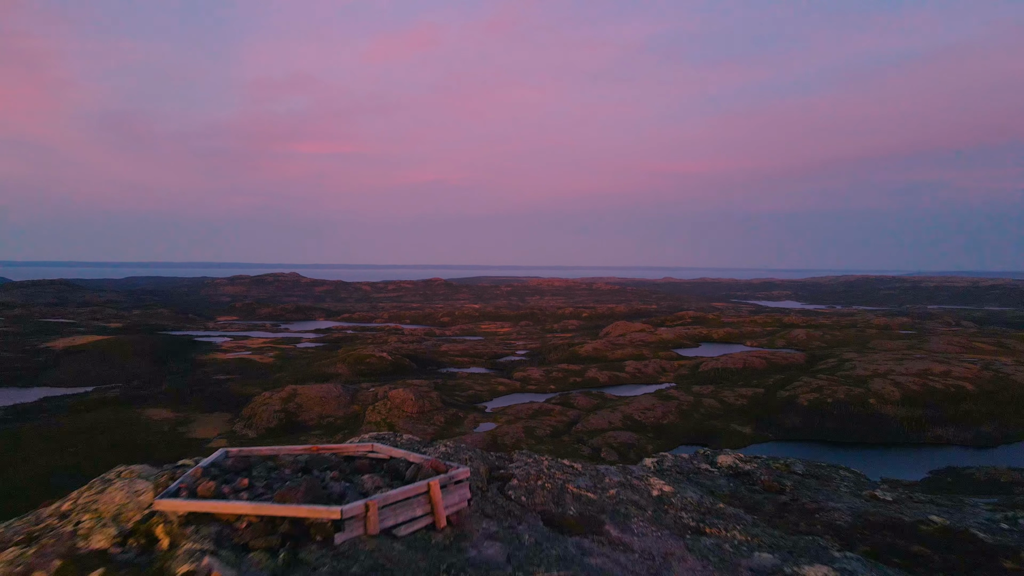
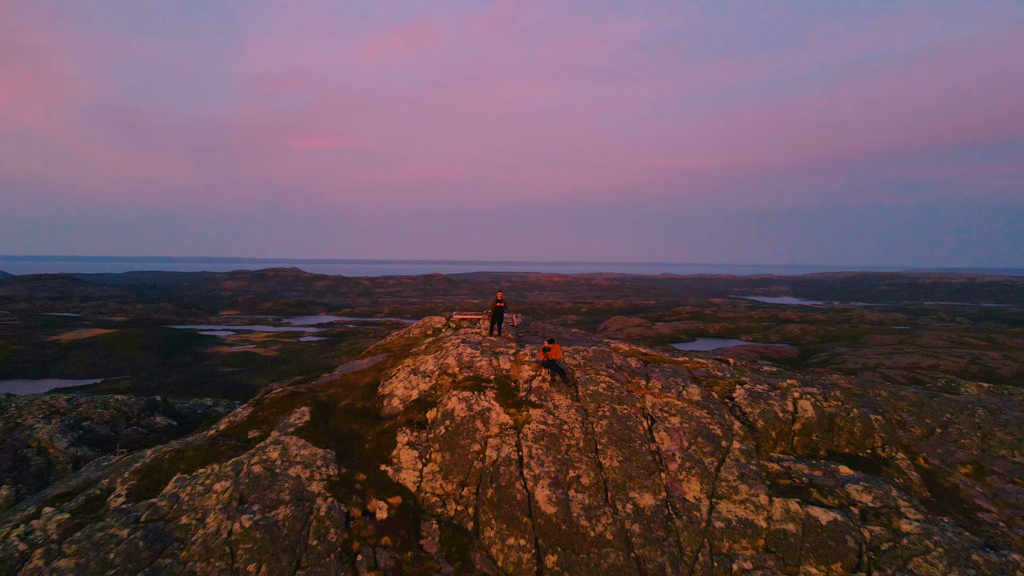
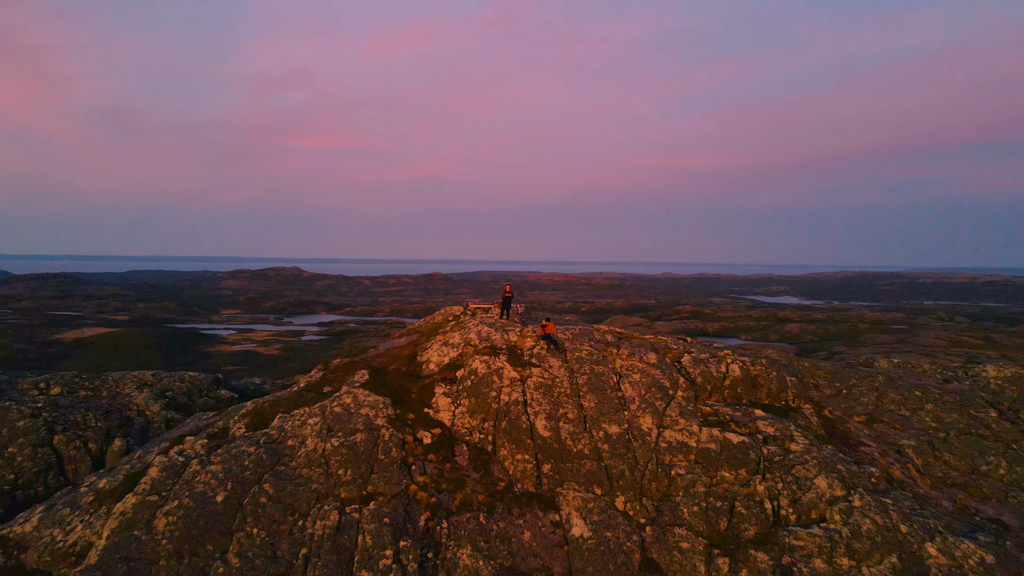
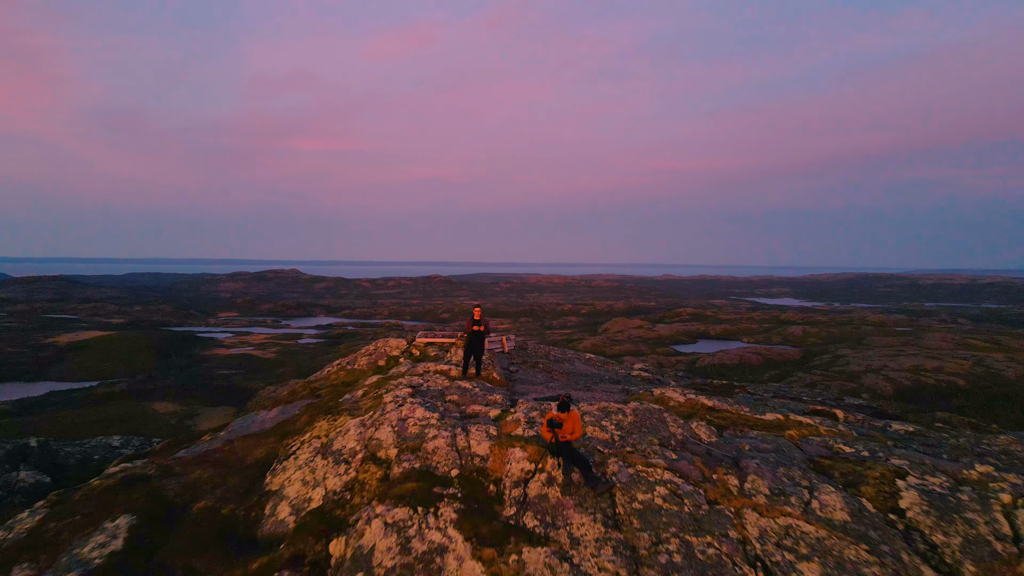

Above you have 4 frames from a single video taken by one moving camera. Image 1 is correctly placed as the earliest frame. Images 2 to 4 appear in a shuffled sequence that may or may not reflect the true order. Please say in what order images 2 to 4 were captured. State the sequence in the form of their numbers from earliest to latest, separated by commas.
4, 2, 3
